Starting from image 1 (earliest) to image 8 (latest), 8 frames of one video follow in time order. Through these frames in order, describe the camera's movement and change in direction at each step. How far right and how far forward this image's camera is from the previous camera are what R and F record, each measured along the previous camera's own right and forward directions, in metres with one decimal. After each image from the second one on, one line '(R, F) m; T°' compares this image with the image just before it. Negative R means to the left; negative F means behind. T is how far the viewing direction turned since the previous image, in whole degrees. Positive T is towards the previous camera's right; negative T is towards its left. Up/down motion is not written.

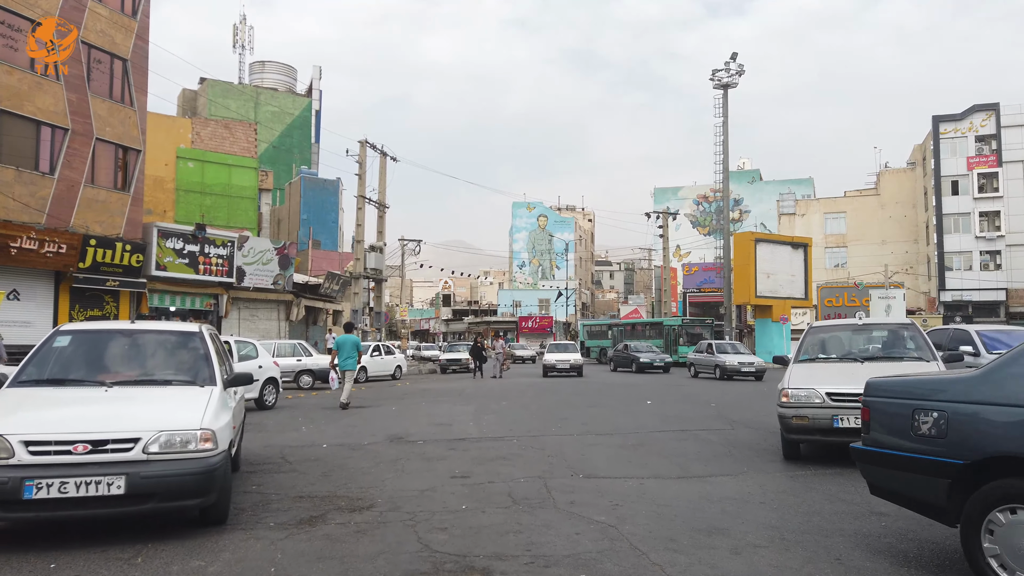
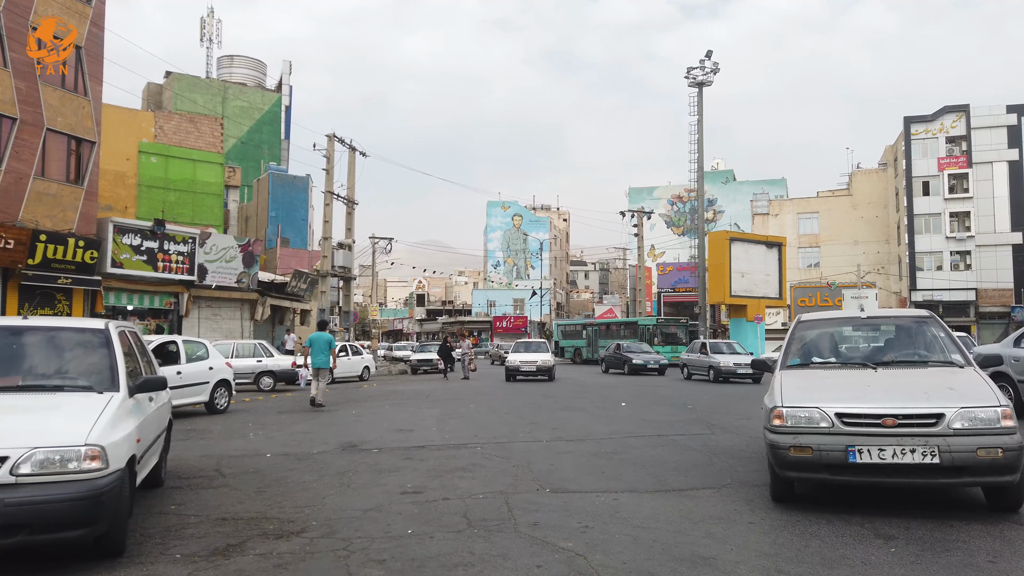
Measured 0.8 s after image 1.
(+0.2, +0.8) m; +2°
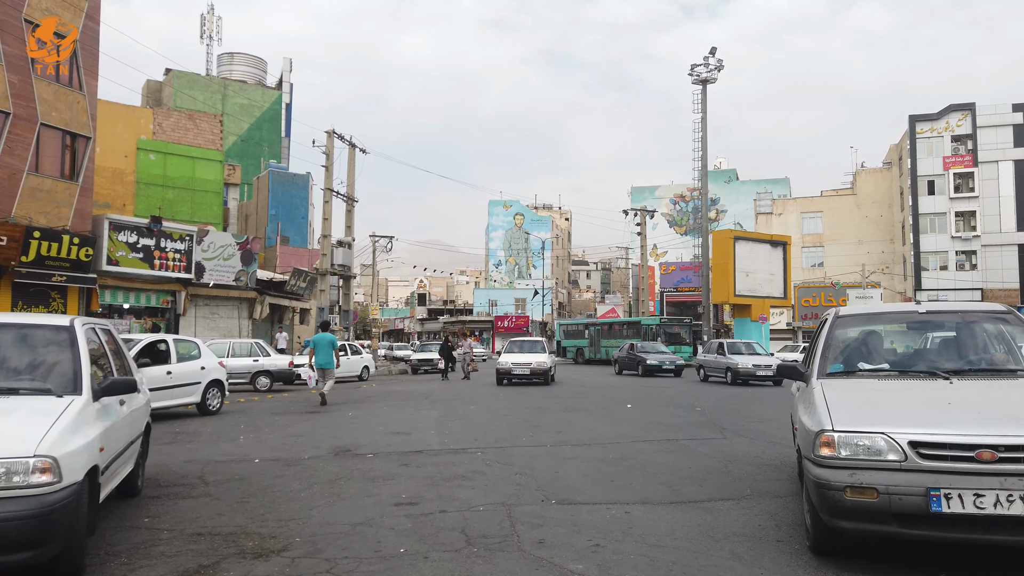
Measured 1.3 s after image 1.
(0.0, +0.5) m; 0°
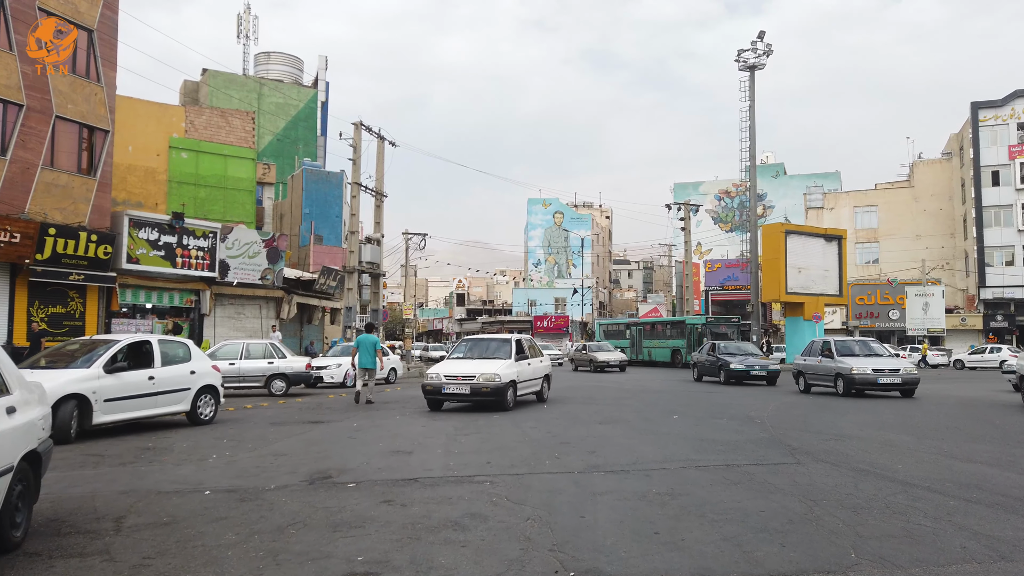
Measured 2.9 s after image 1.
(+0.2, +1.9) m; -3°
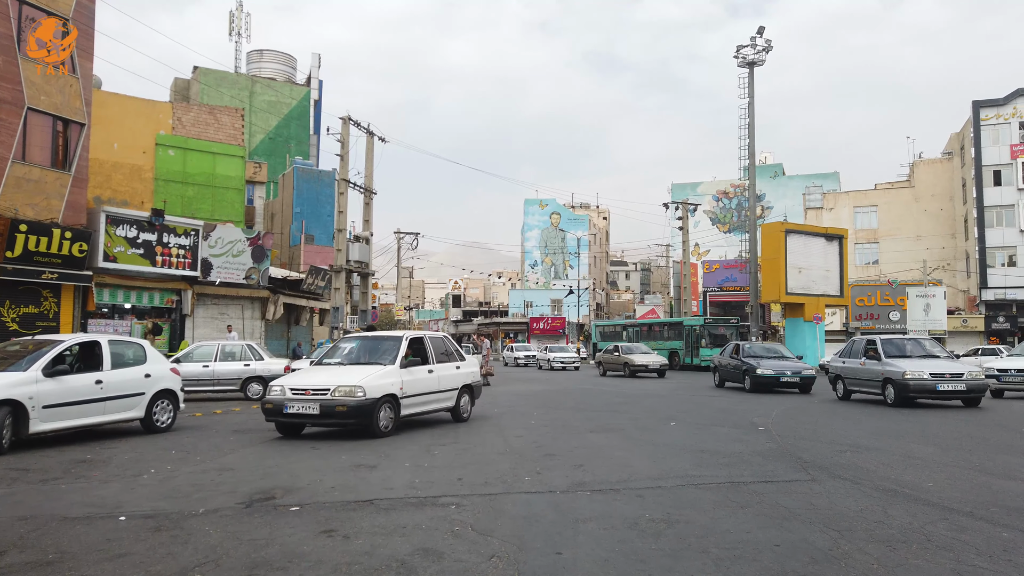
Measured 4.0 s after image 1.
(+0.2, +1.0) m; 0°
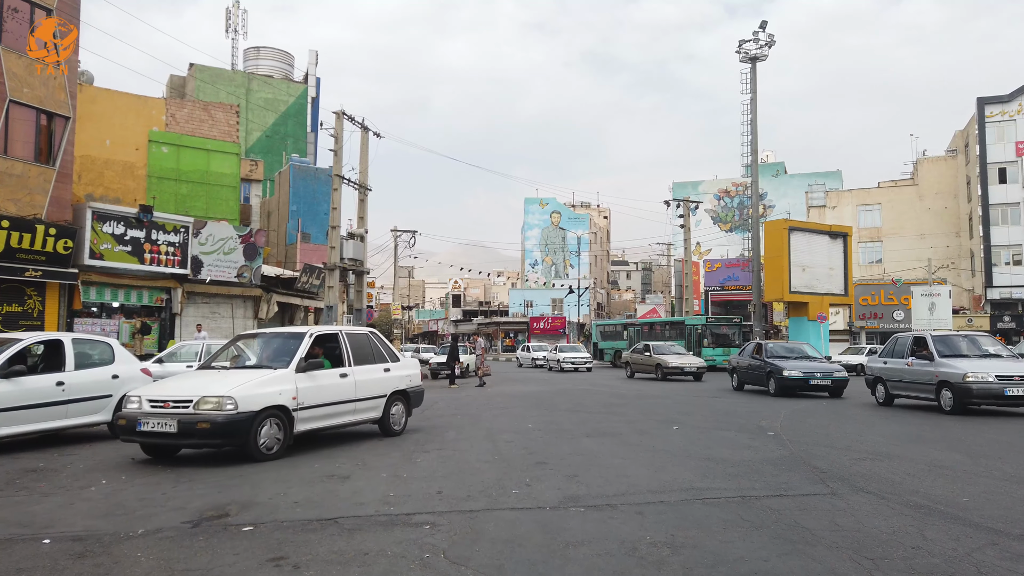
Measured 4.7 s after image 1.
(+0.1, +0.7) m; 0°
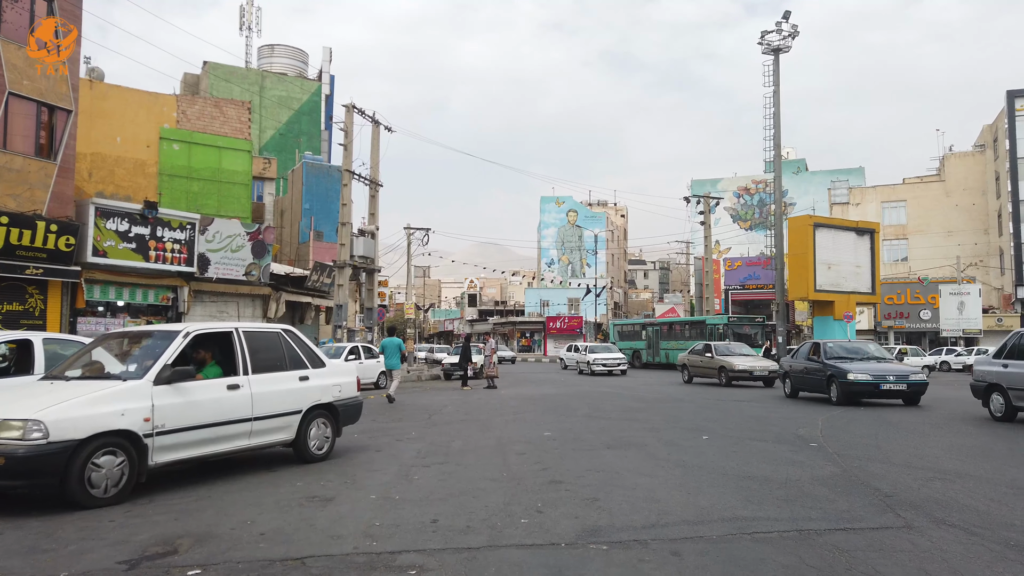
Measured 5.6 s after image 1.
(+0.1, +1.1) m; -1°
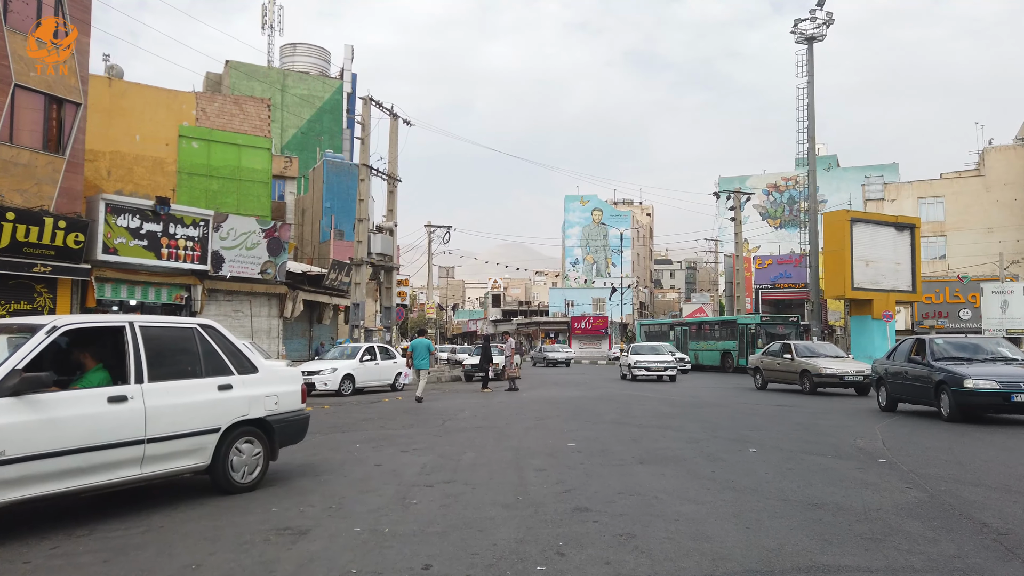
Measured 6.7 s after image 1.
(+0.1, +1.2) m; -2°
